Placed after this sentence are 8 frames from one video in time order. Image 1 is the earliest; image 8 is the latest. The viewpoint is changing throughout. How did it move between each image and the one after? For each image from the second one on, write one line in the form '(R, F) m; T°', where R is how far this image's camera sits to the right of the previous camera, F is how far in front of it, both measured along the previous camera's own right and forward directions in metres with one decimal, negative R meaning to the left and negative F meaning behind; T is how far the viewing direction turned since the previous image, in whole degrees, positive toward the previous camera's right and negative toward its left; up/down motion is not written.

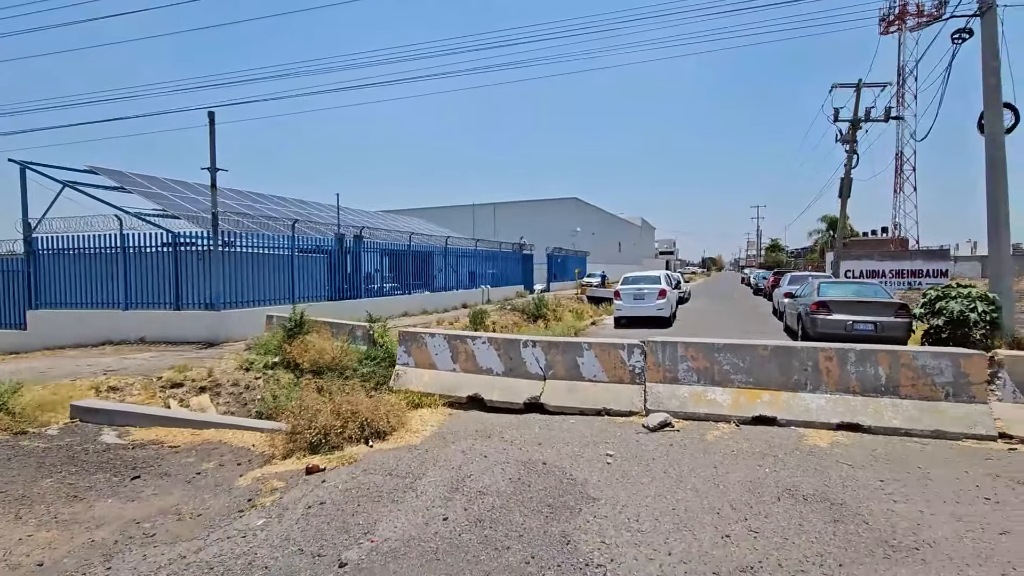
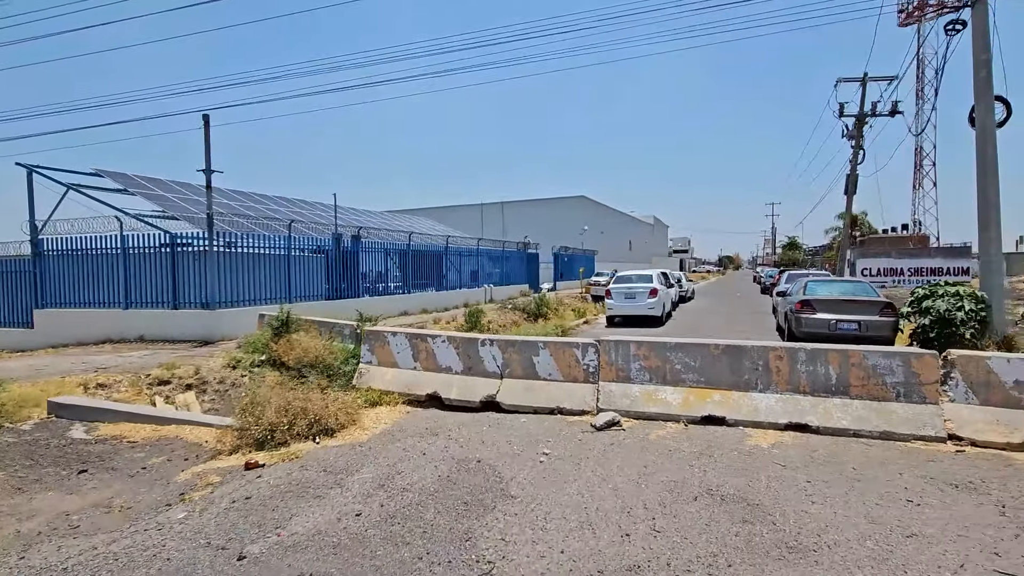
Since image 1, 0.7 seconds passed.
(+0.8, 0.0) m; -2°
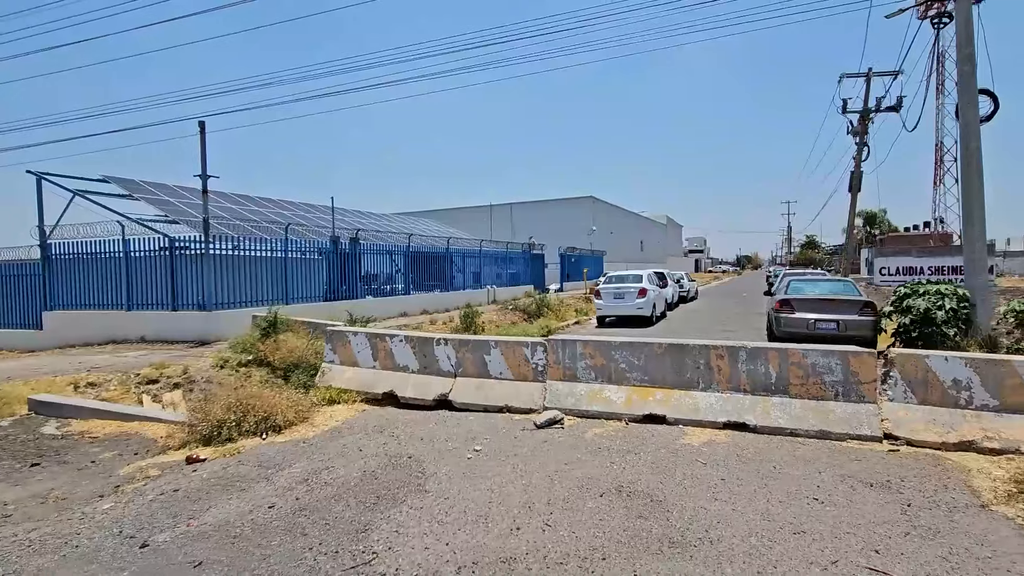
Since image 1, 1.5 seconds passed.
(+0.9, -0.1) m; -2°
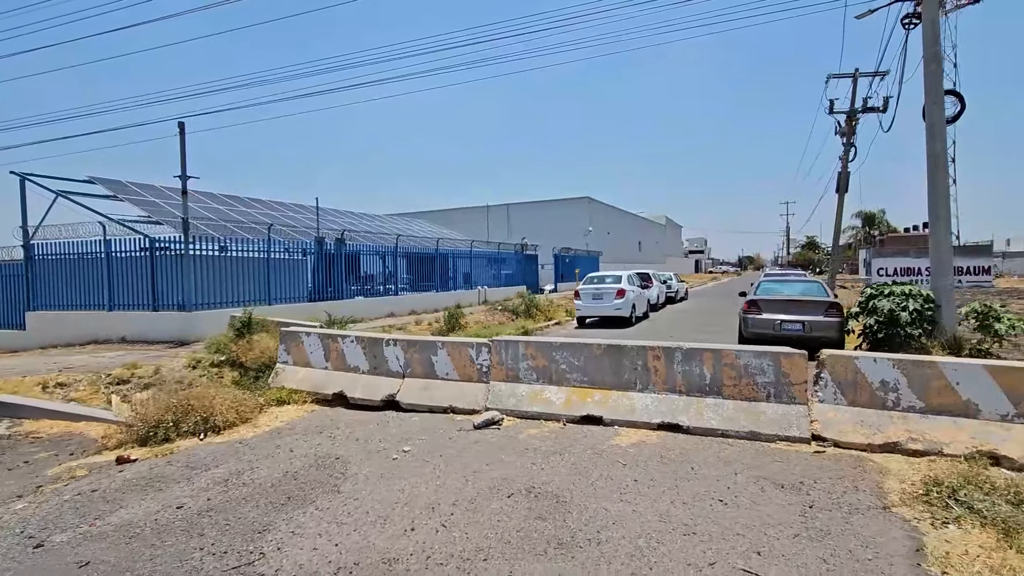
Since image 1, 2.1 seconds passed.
(+0.8, 0.0) m; 0°
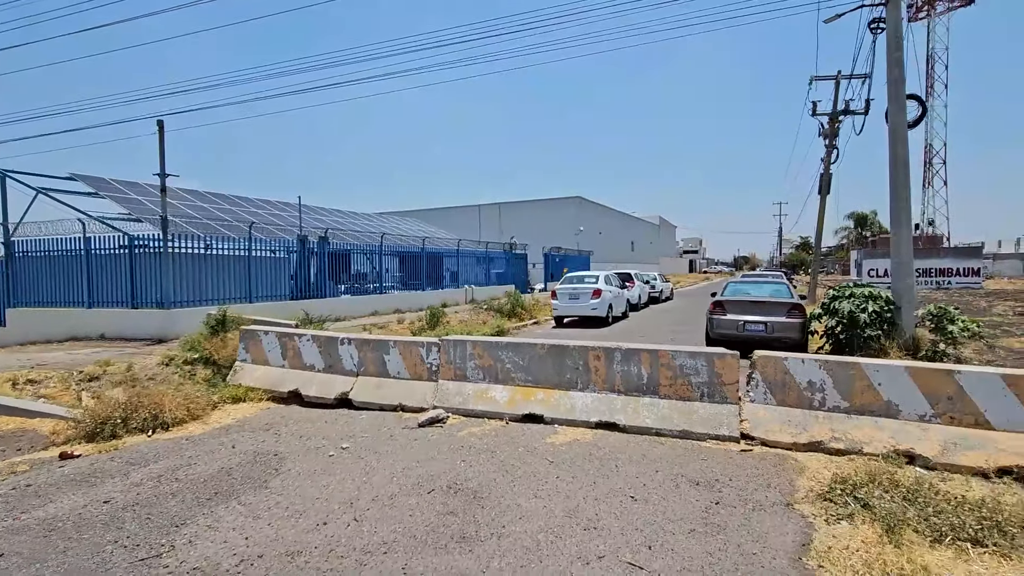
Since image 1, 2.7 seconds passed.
(+0.7, -0.1) m; 0°
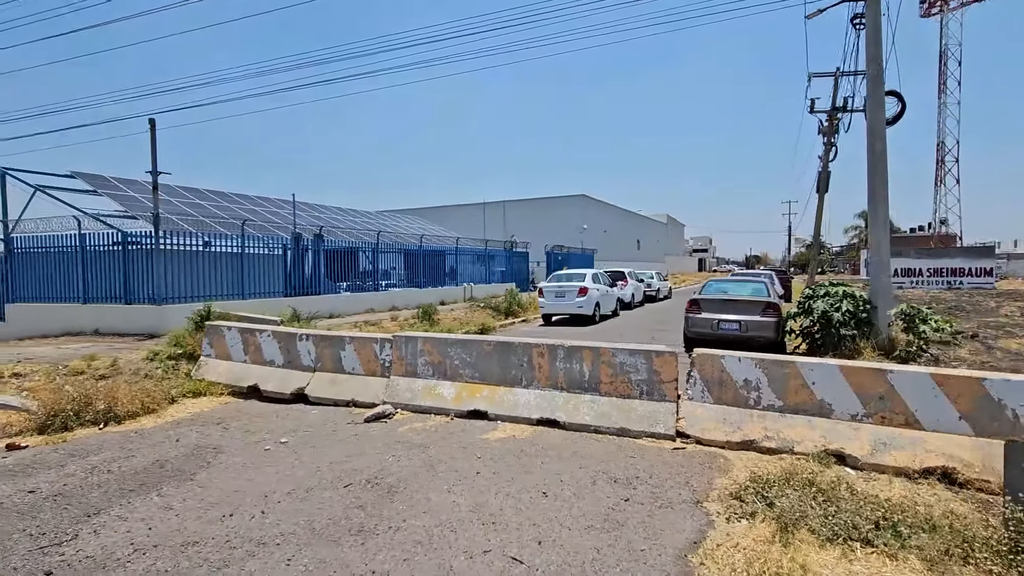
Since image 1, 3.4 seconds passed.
(+0.8, 0.0) m; -1°
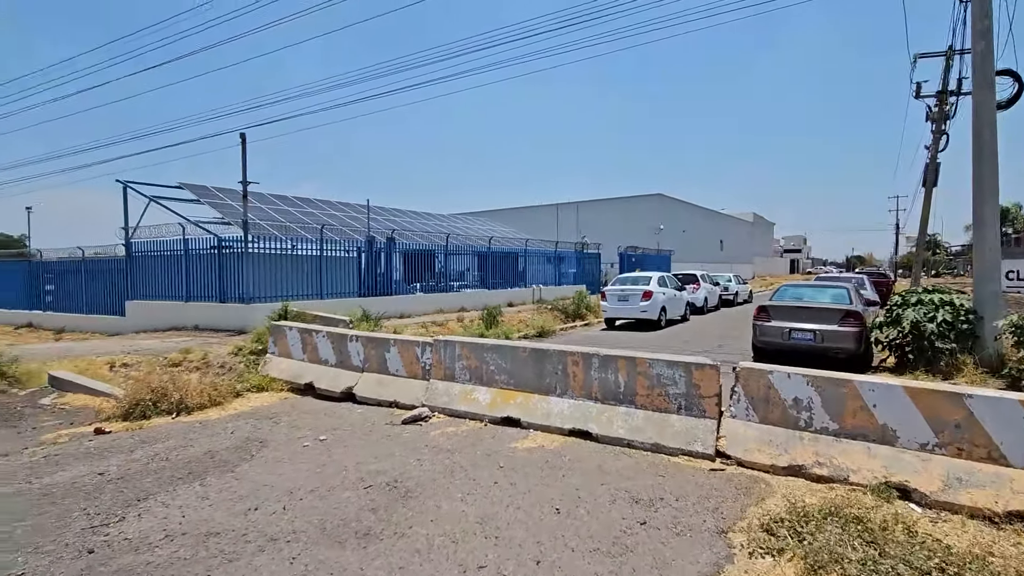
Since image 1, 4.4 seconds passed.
(+0.5, +0.1) m; -9°
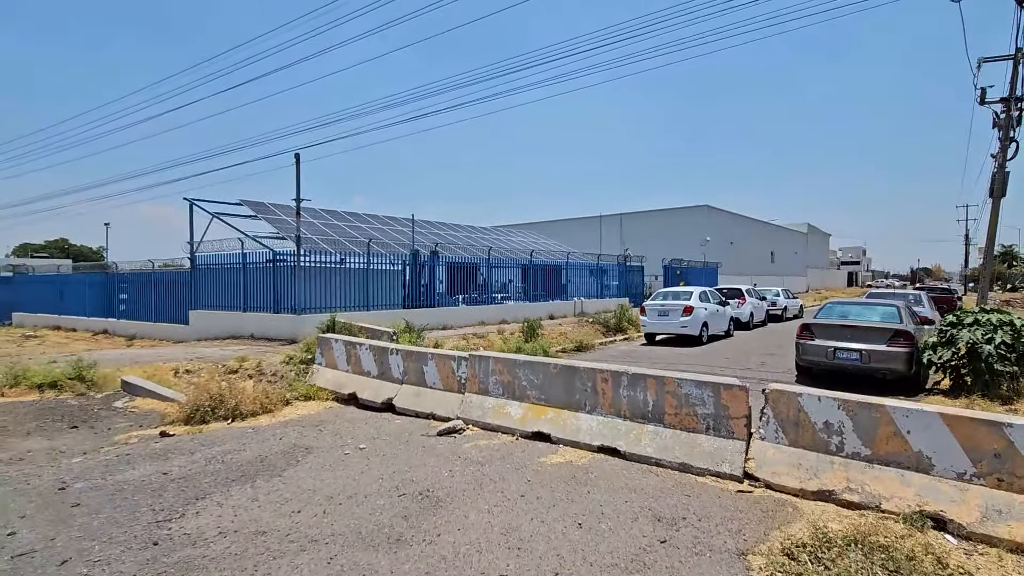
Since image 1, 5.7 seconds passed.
(+0.2, -0.2) m; -5°
